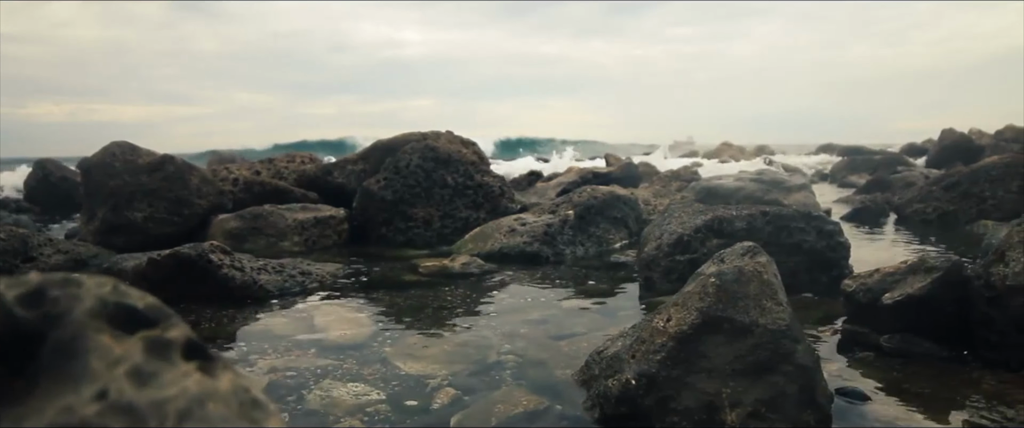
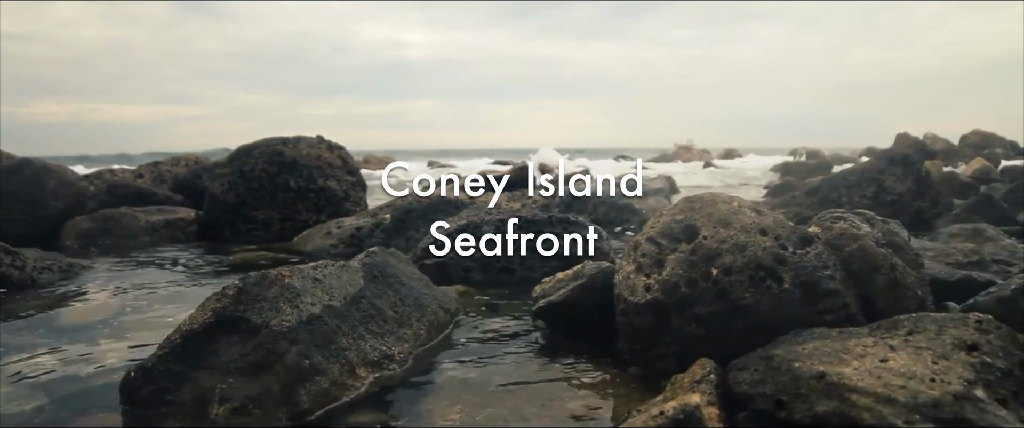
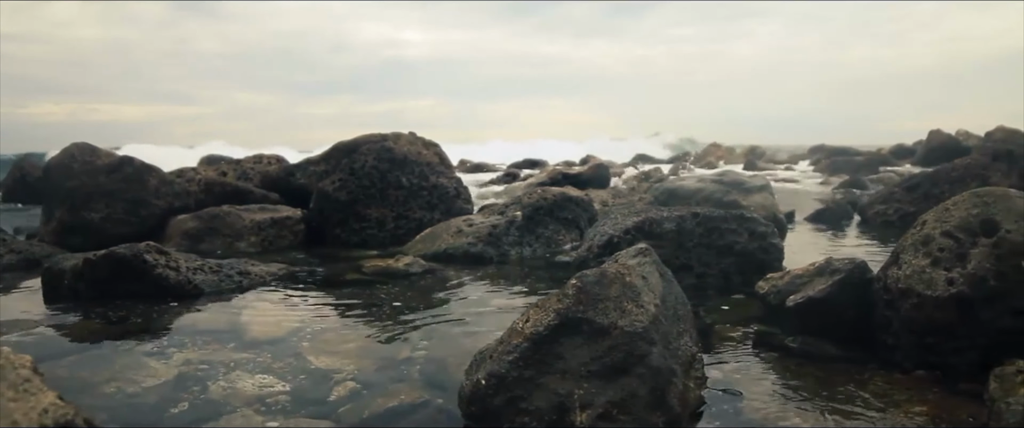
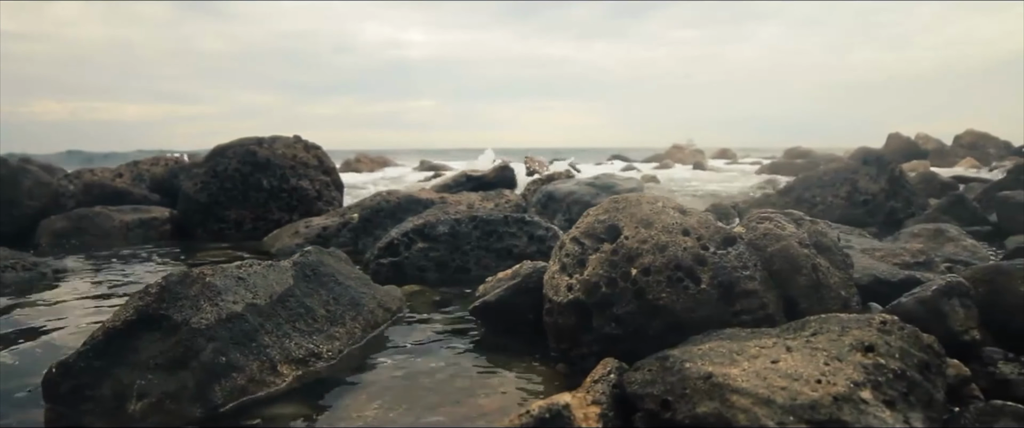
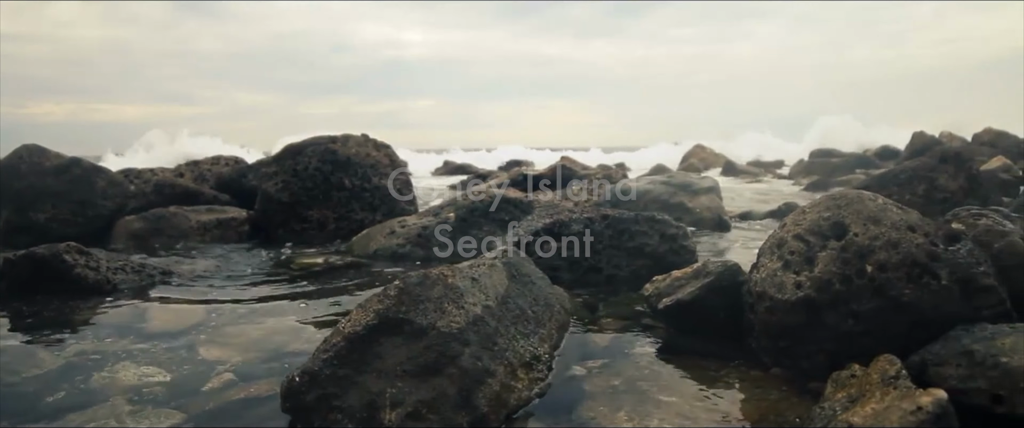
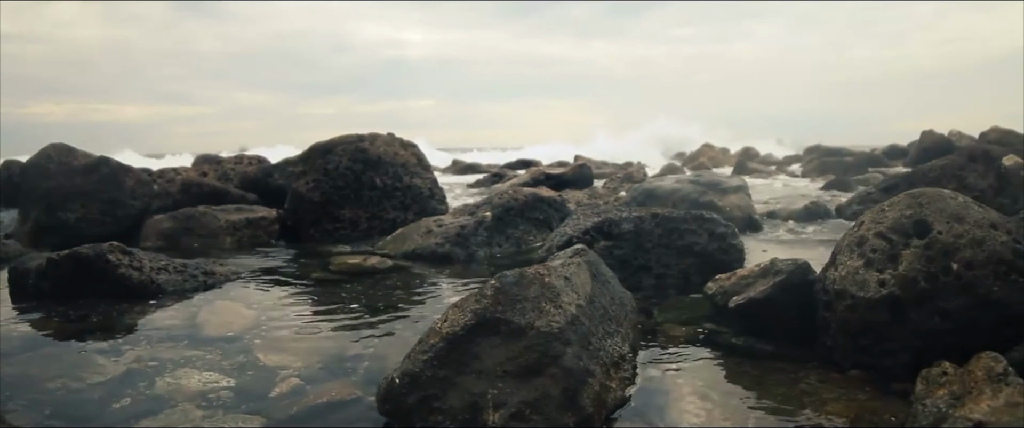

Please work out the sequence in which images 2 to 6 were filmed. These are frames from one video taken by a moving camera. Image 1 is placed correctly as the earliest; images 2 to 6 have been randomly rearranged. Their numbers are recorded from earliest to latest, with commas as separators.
3, 6, 5, 2, 4
